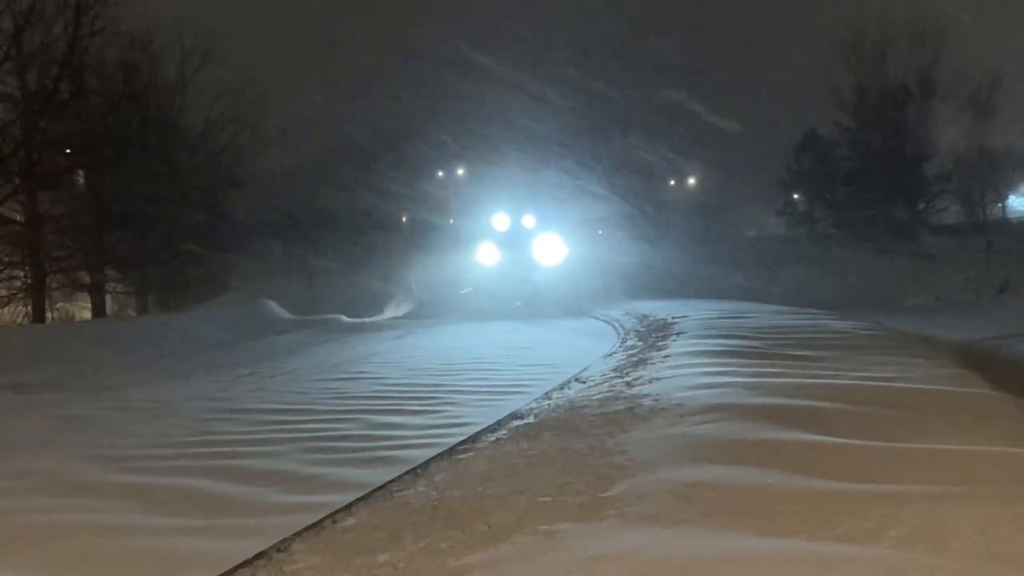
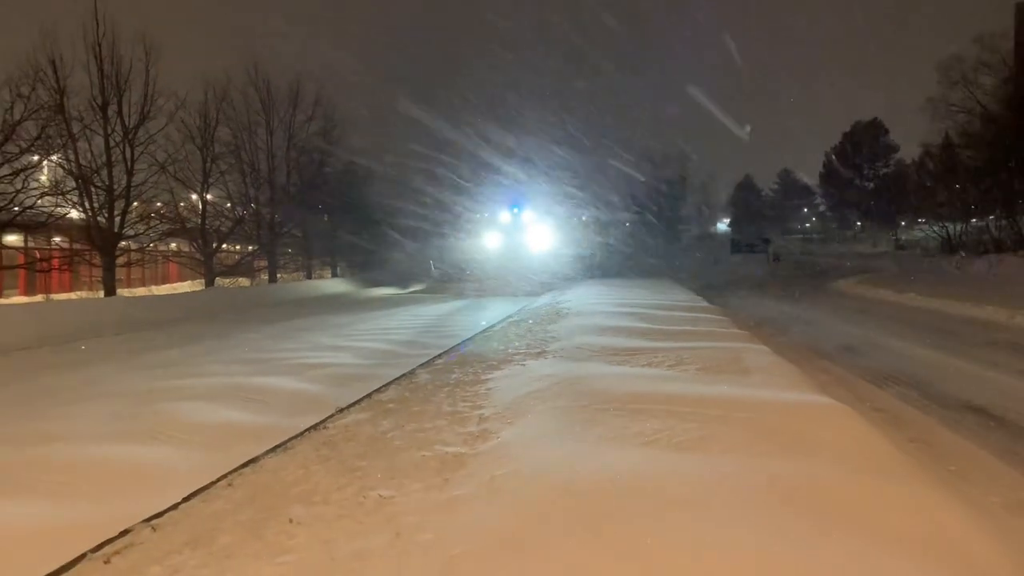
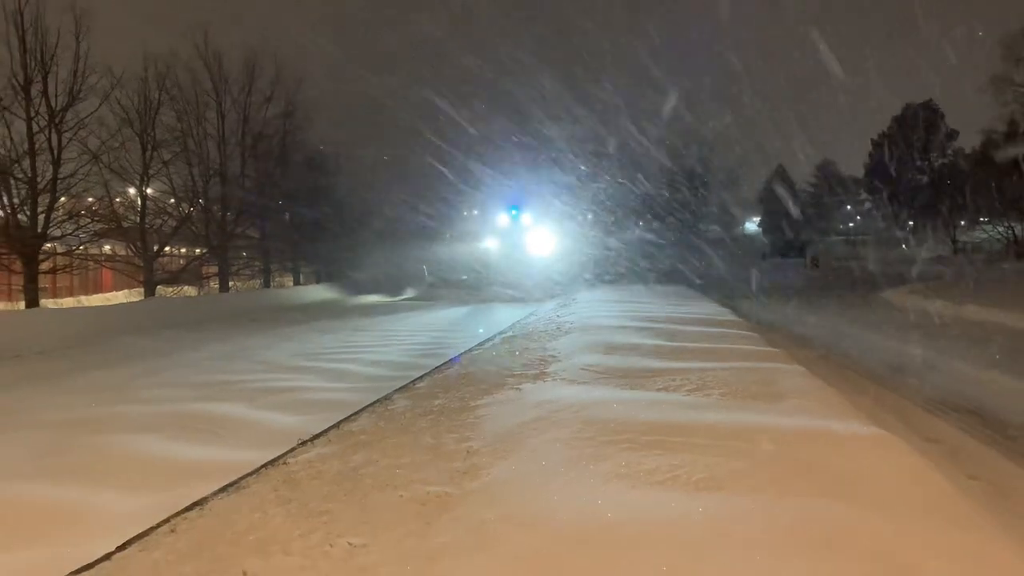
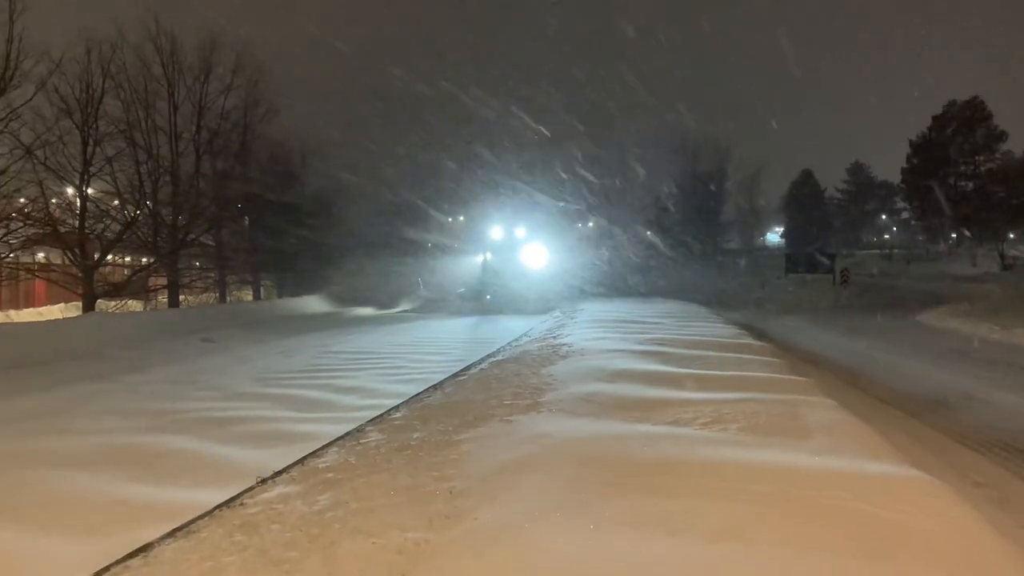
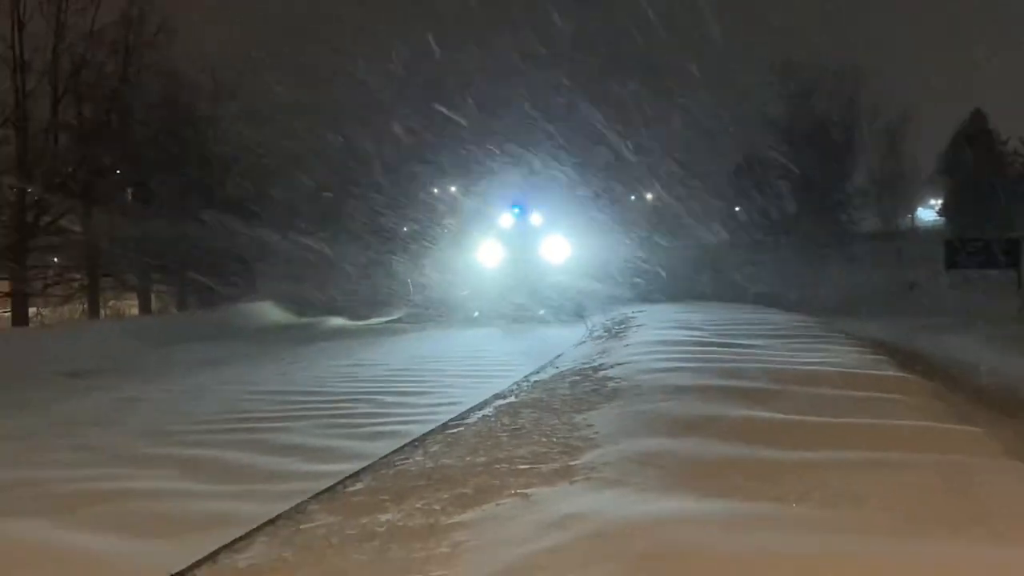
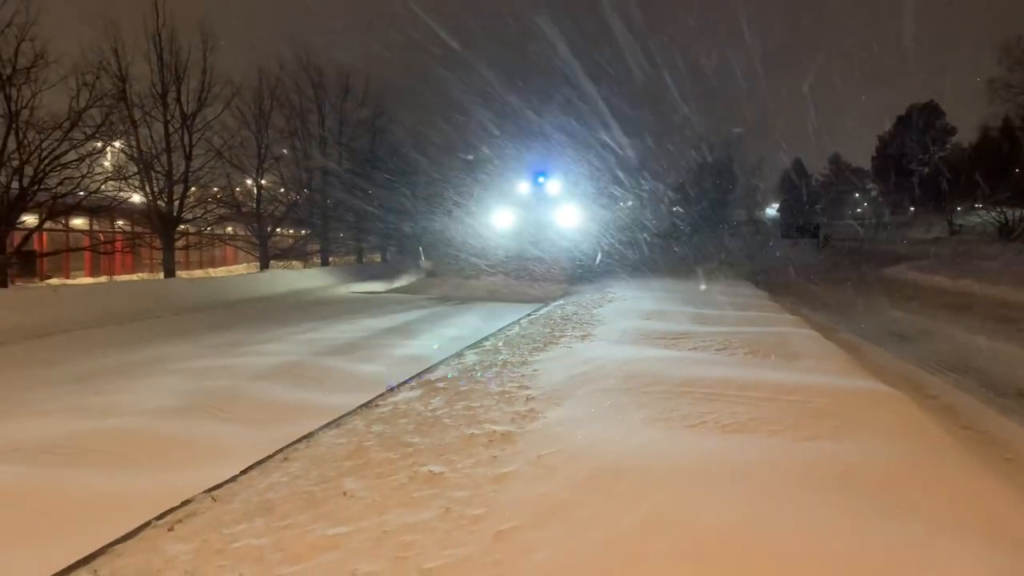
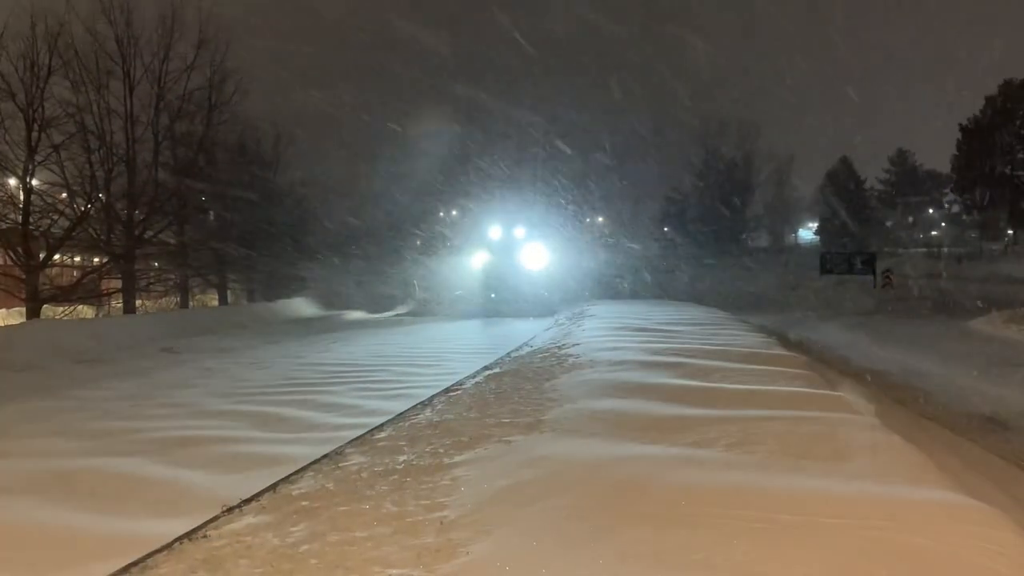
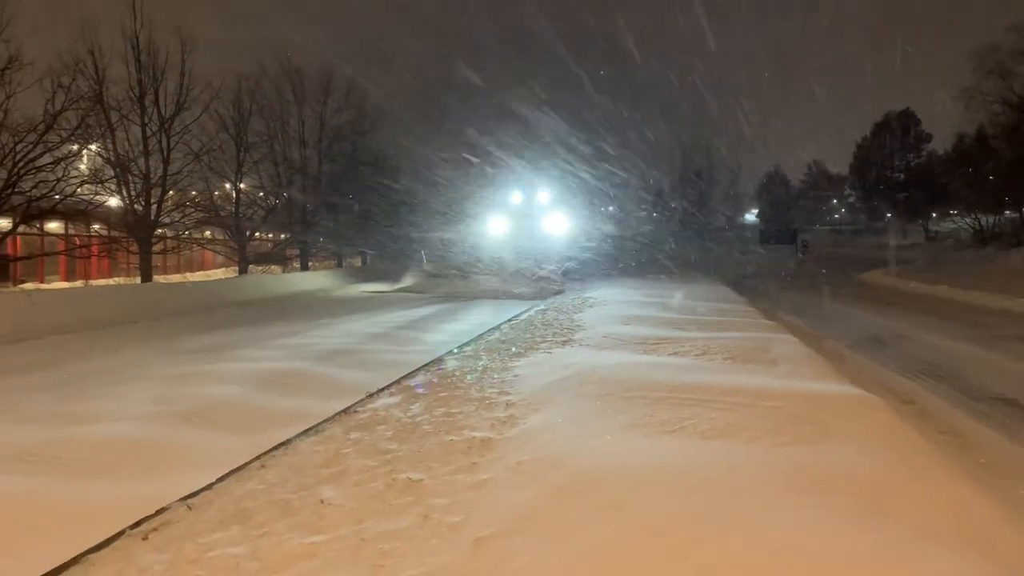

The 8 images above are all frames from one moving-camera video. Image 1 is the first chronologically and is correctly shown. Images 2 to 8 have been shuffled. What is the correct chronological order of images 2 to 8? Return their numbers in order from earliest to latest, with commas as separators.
5, 7, 4, 3, 2, 8, 6
